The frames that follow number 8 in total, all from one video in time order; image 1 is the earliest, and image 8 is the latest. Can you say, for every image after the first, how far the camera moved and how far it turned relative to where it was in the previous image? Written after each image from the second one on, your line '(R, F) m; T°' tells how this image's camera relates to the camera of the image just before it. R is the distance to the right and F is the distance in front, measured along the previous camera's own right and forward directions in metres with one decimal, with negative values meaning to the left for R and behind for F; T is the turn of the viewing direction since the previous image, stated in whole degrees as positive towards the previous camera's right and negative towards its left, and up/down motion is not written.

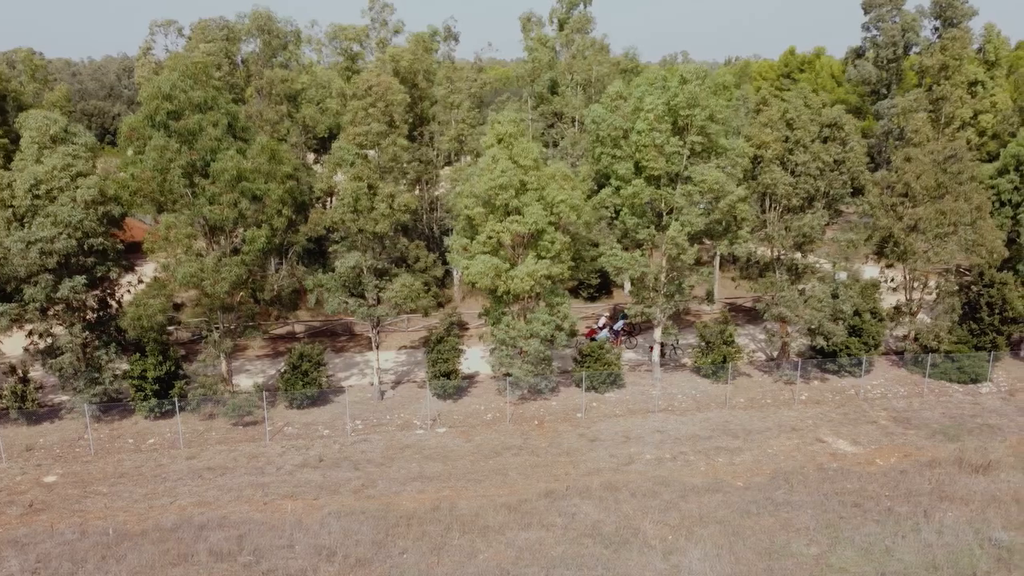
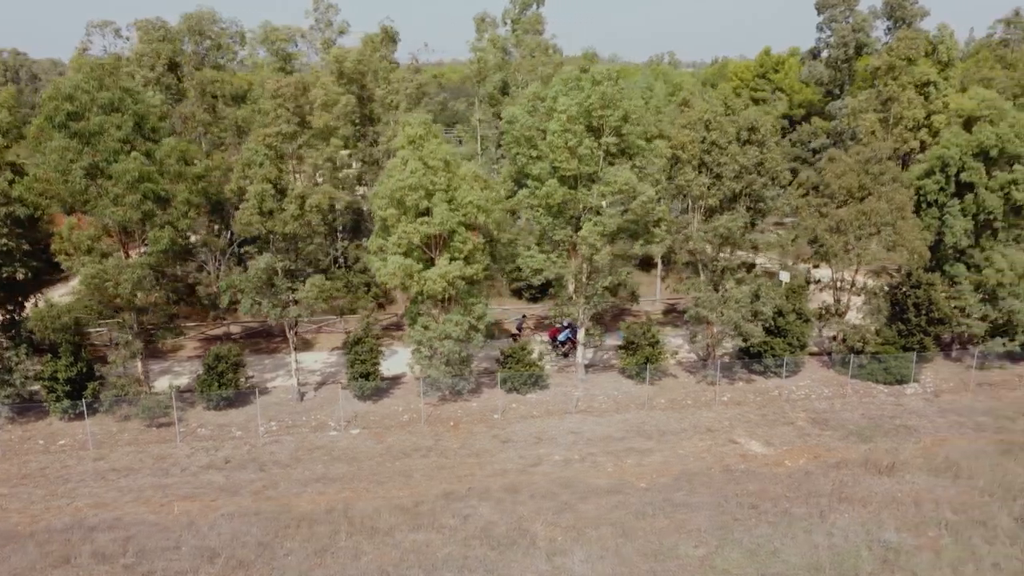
(+1.6, 0.0) m; 0°
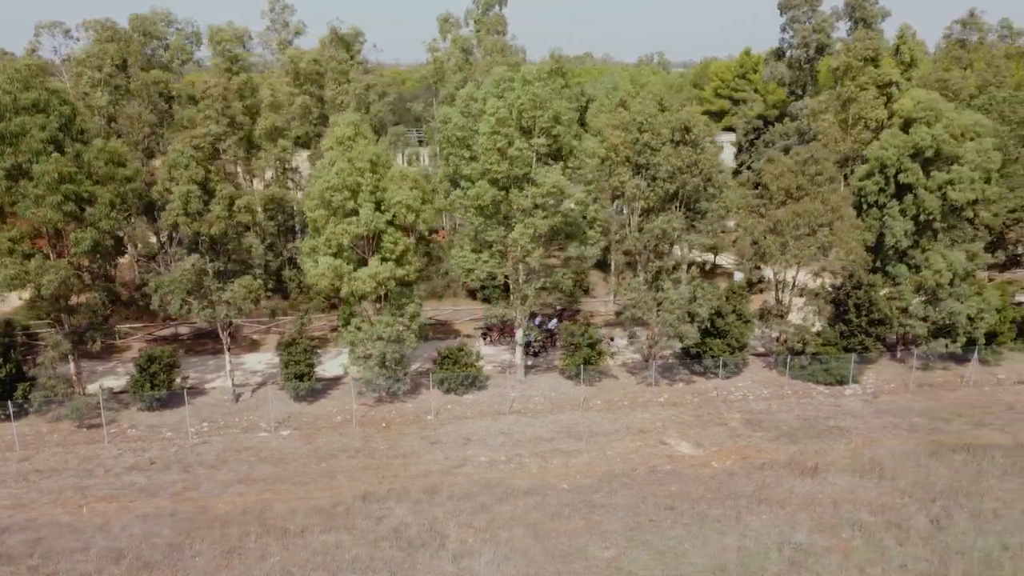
(+1.3, 0.0) m; 0°
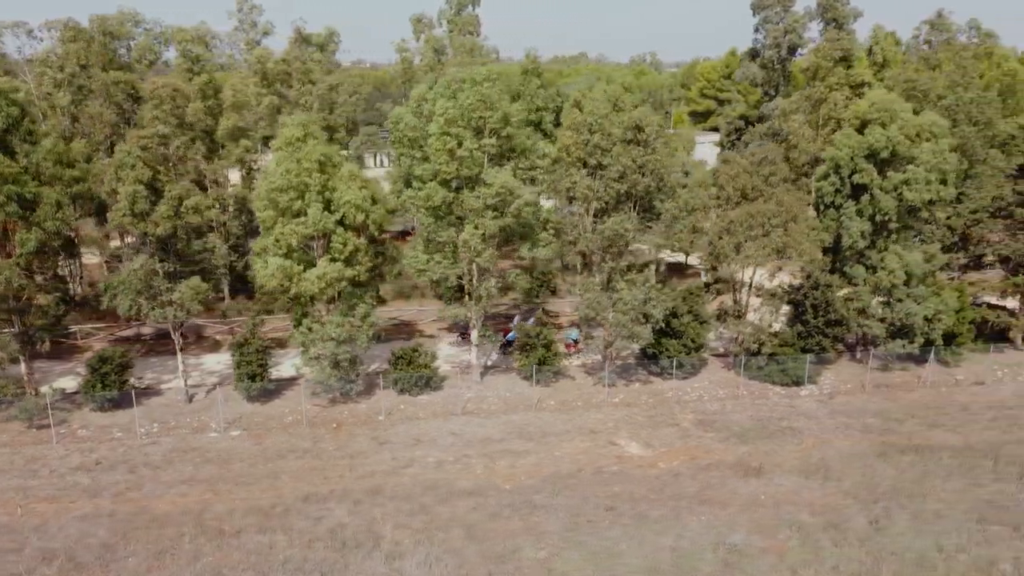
(+0.9, 0.0) m; 0°
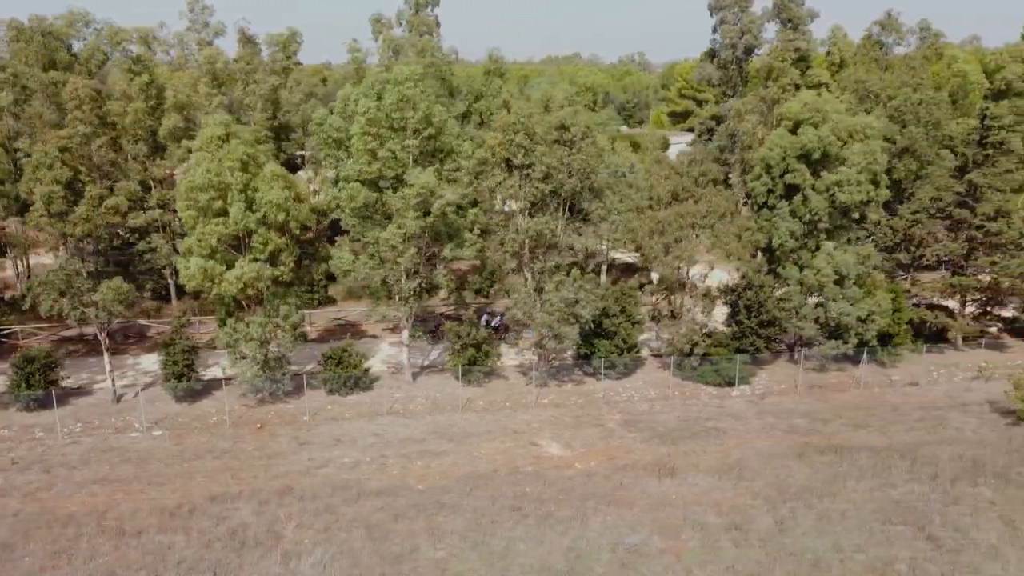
(+1.5, 0.0) m; 0°
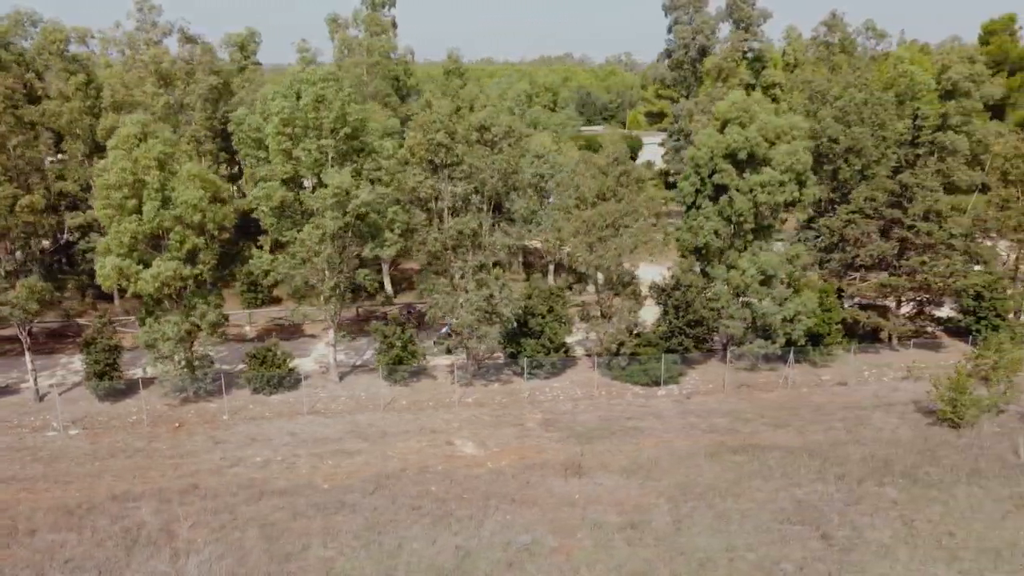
(+1.6, 0.0) m; 0°
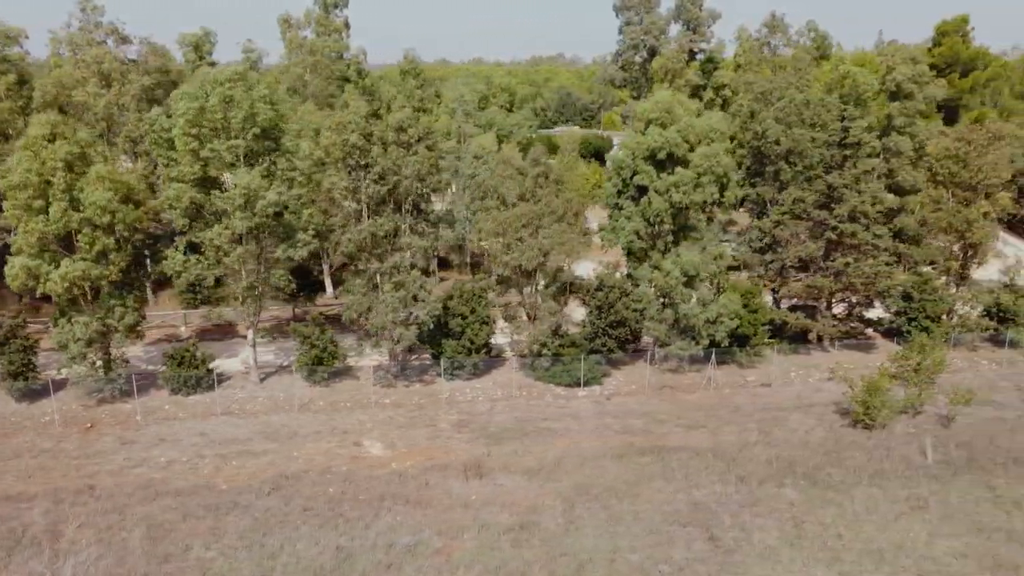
(+1.7, 0.0) m; 0°
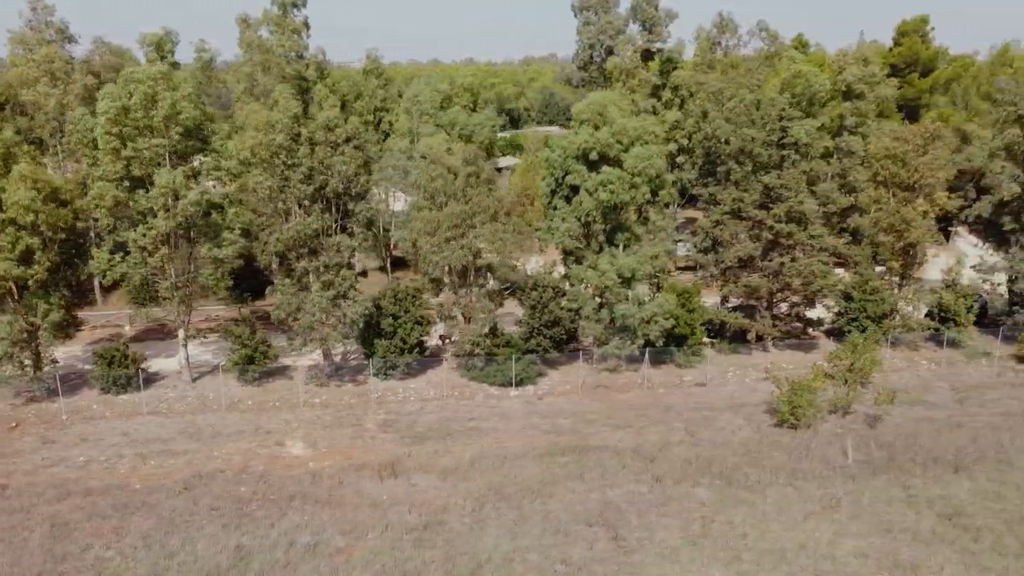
(+1.4, 0.0) m; 0°
